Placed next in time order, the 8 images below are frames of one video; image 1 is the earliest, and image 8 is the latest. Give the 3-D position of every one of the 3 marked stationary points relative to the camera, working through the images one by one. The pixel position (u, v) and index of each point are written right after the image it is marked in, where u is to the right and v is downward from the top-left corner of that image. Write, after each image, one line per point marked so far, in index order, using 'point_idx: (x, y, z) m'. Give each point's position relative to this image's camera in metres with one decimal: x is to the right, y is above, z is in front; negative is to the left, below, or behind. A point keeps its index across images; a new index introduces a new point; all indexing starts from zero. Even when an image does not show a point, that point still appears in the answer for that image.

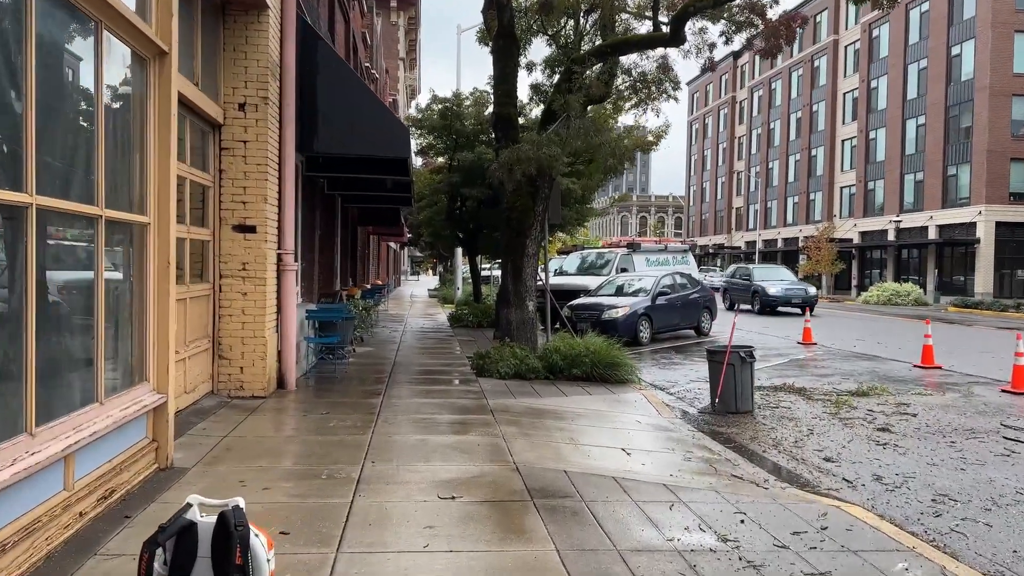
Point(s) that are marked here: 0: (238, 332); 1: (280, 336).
0: (-2.9, -0.5, +8.2) m
1: (-2.6, -0.5, +8.8) m
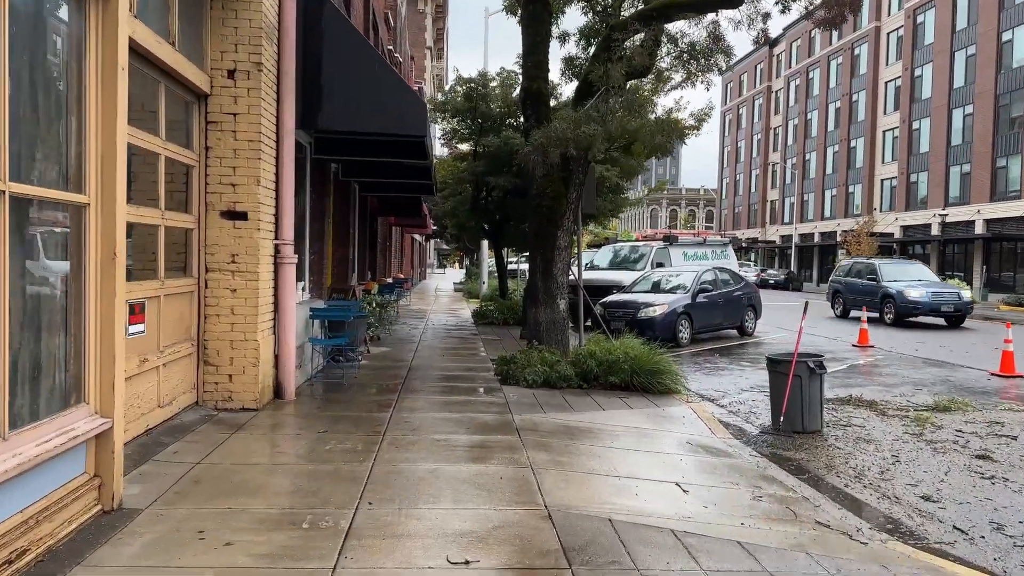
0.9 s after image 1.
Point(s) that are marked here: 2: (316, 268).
0: (-2.6, -0.4, +7.1) m
1: (-2.3, -0.5, +7.7) m
2: (-2.7, +0.3, +10.8) m
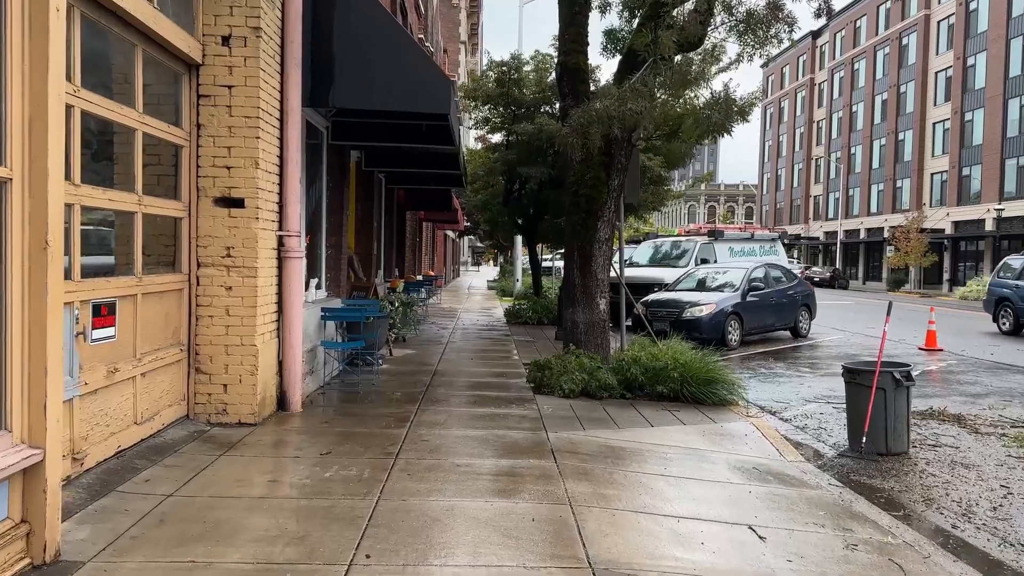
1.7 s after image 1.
0: (-2.3, -0.4, +6.2) m
1: (-2.0, -0.5, +6.8) m
2: (-2.3, +0.3, +10.0) m
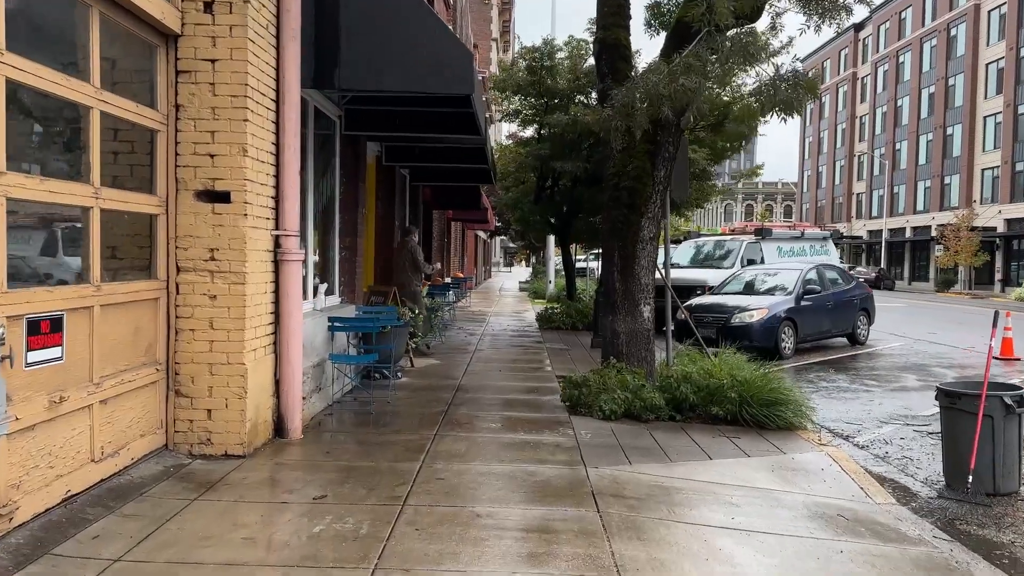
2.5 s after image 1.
0: (-2.1, -0.5, +5.3) m
1: (-1.8, -0.5, +5.9) m
2: (-1.9, +0.2, +9.1) m
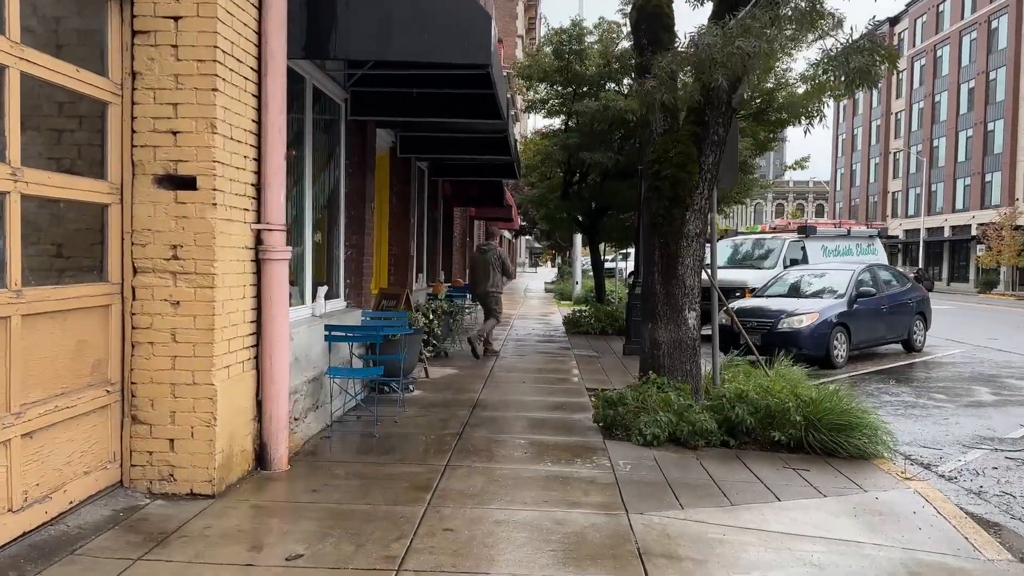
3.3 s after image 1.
0: (-2.0, -0.5, +4.4) m
1: (-1.6, -0.6, +5.0) m
2: (-1.7, +0.2, +8.2) m
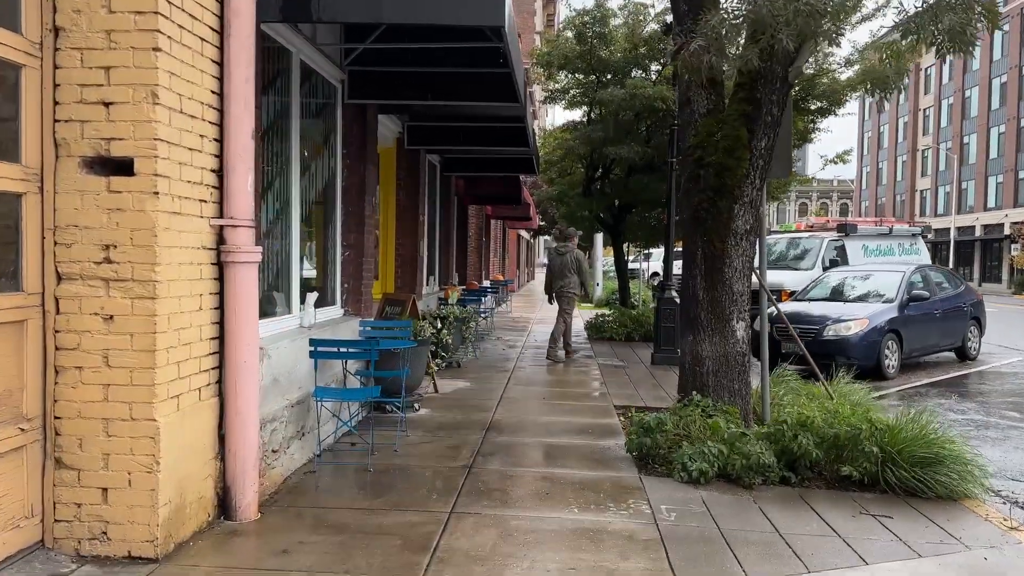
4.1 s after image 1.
0: (-1.9, -0.5, +3.5) m
1: (-1.5, -0.6, +4.1) m
2: (-1.5, +0.2, +7.3) m
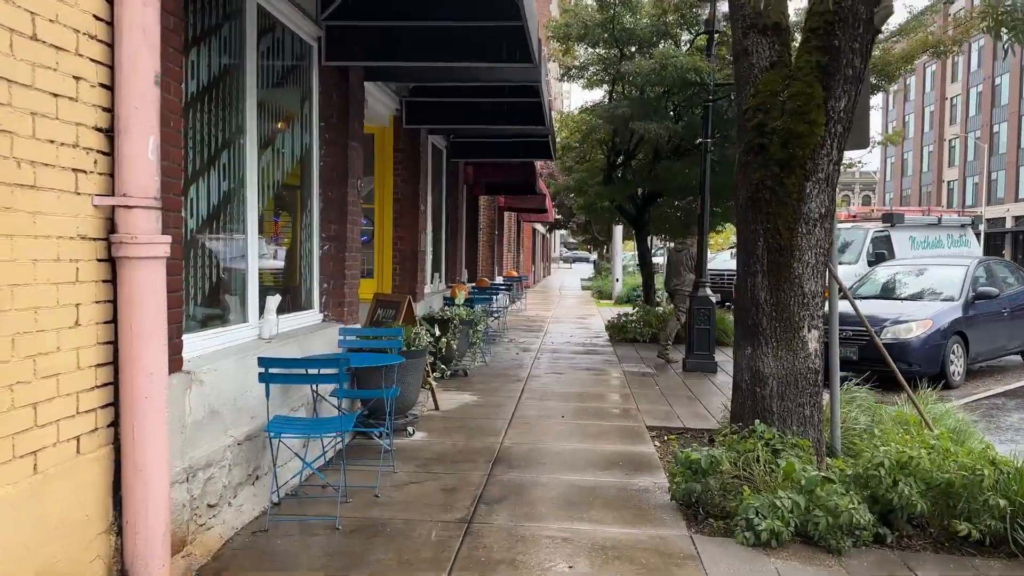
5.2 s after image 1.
0: (-1.8, -0.6, +2.4) m
1: (-1.5, -0.6, +2.9) m
2: (-1.4, +0.1, +6.1) m
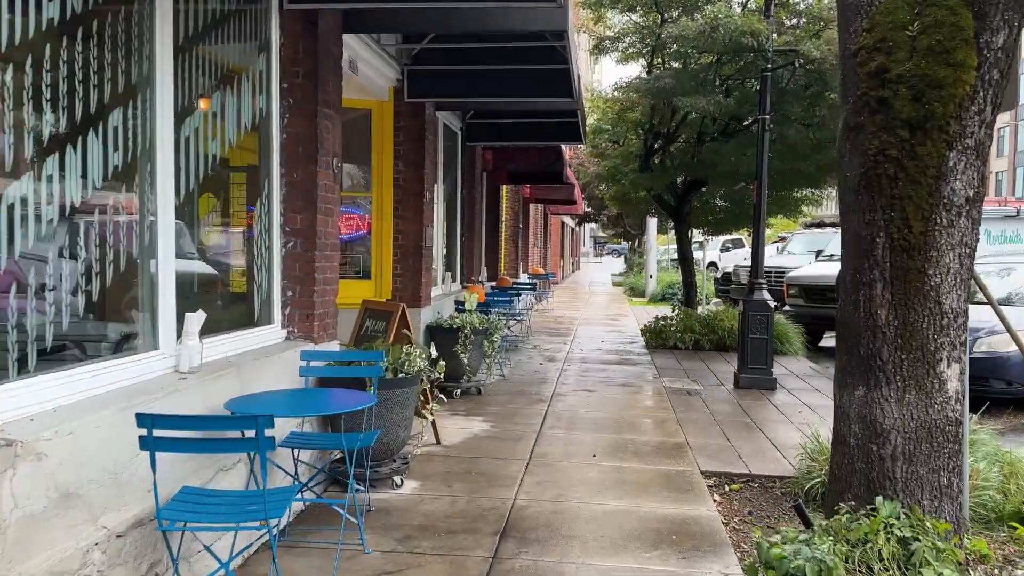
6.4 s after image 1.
0: (-1.9, -0.6, +1.1) m
1: (-1.5, -0.7, +1.7) m
2: (-1.3, +0.1, +4.9) m
